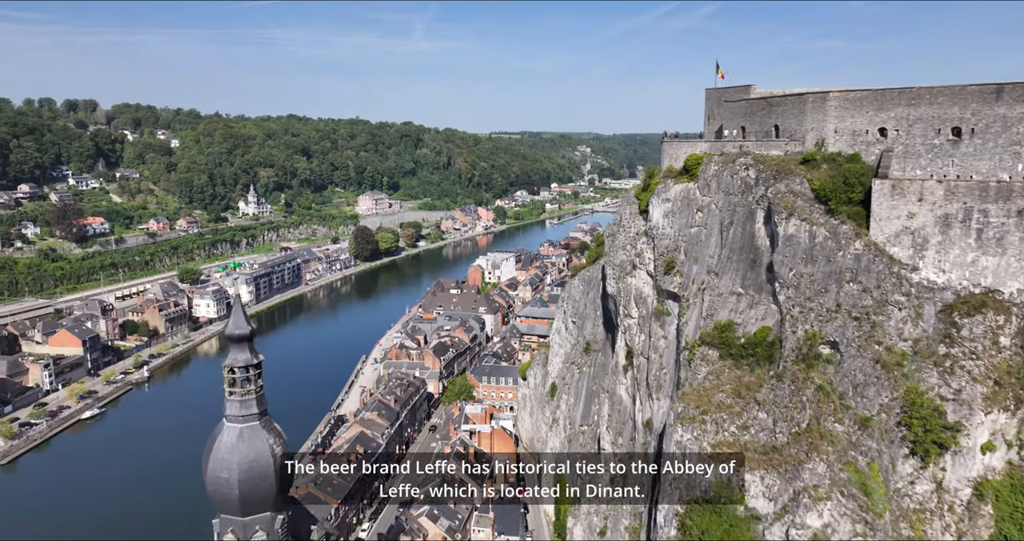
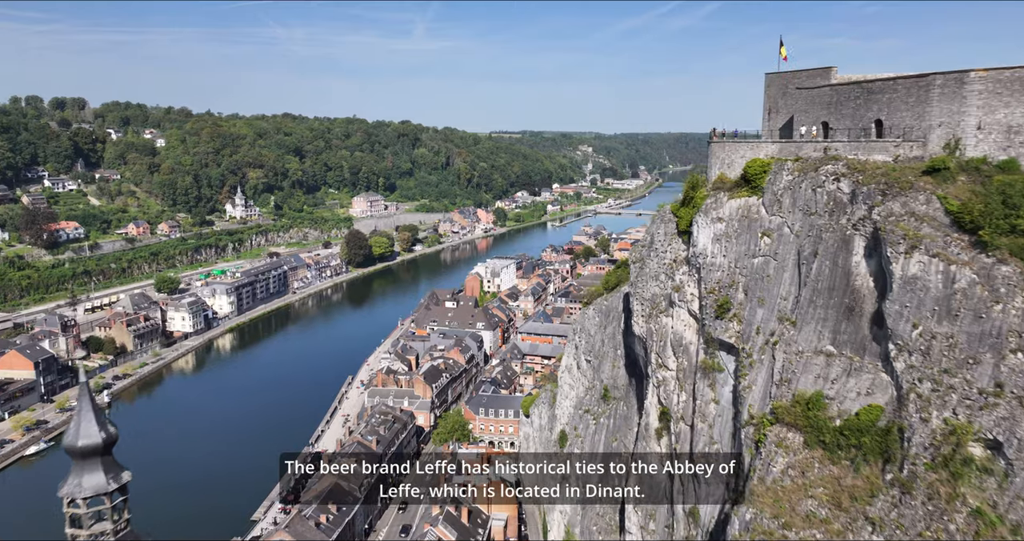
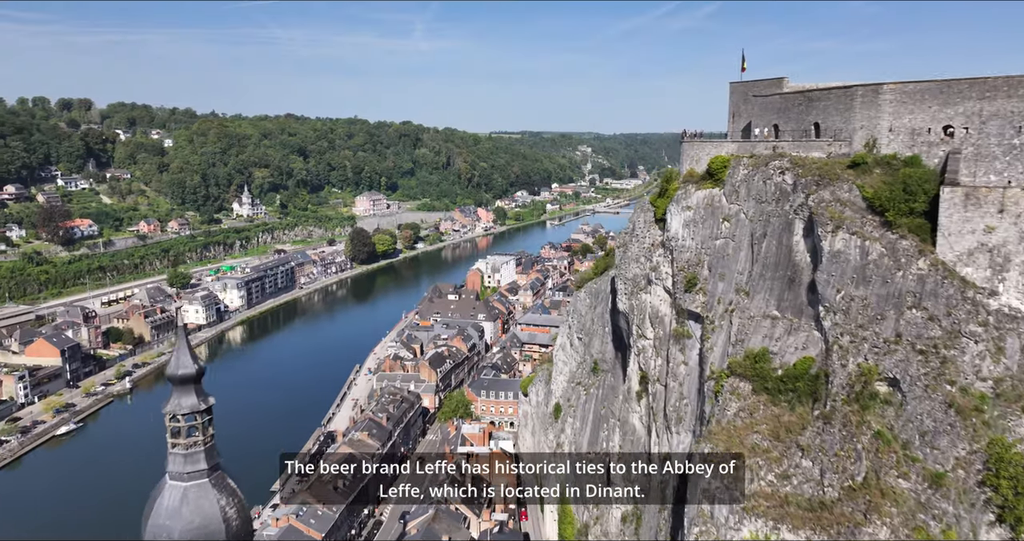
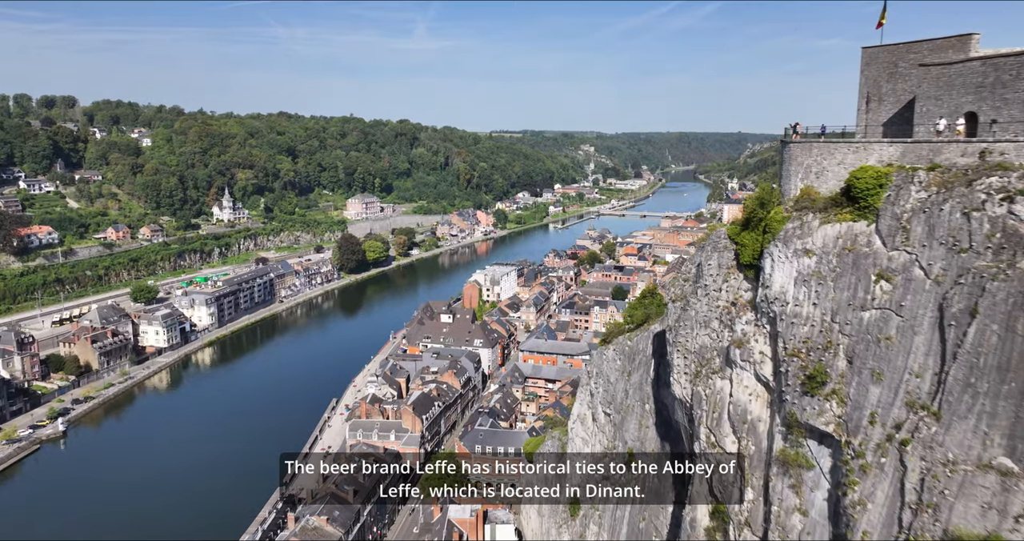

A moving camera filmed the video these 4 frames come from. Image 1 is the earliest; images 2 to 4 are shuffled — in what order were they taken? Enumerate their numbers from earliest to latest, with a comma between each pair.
3, 2, 4
